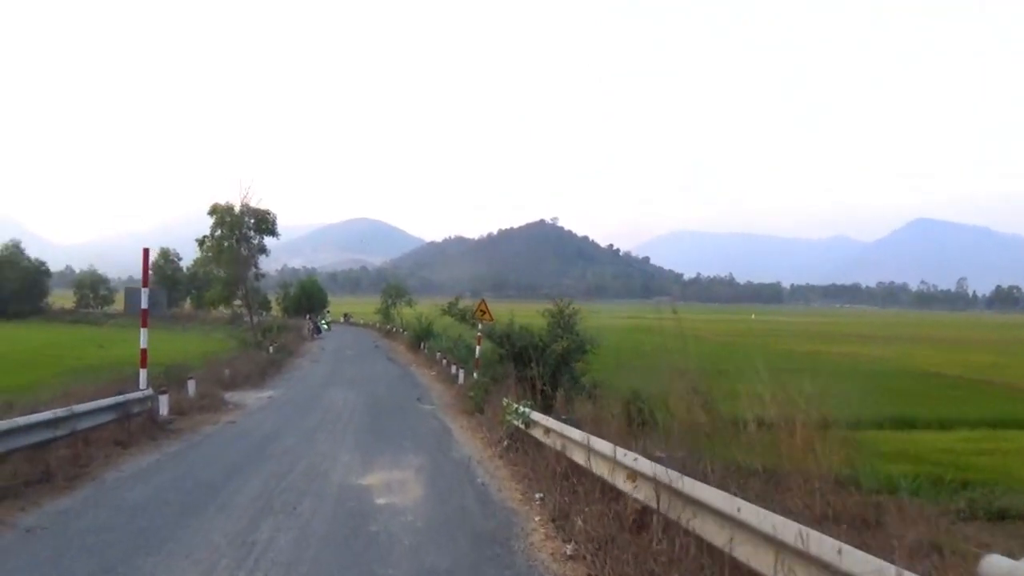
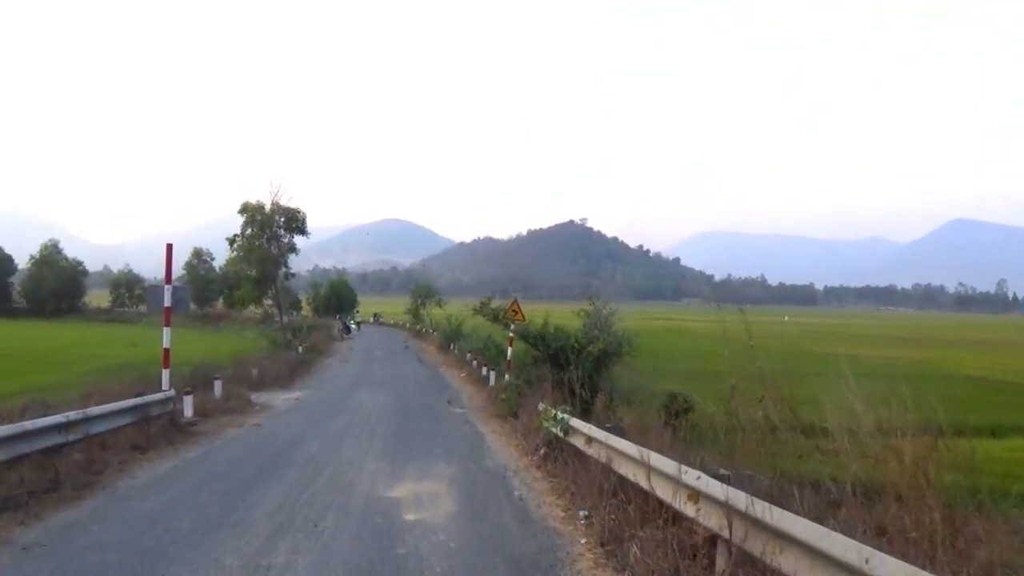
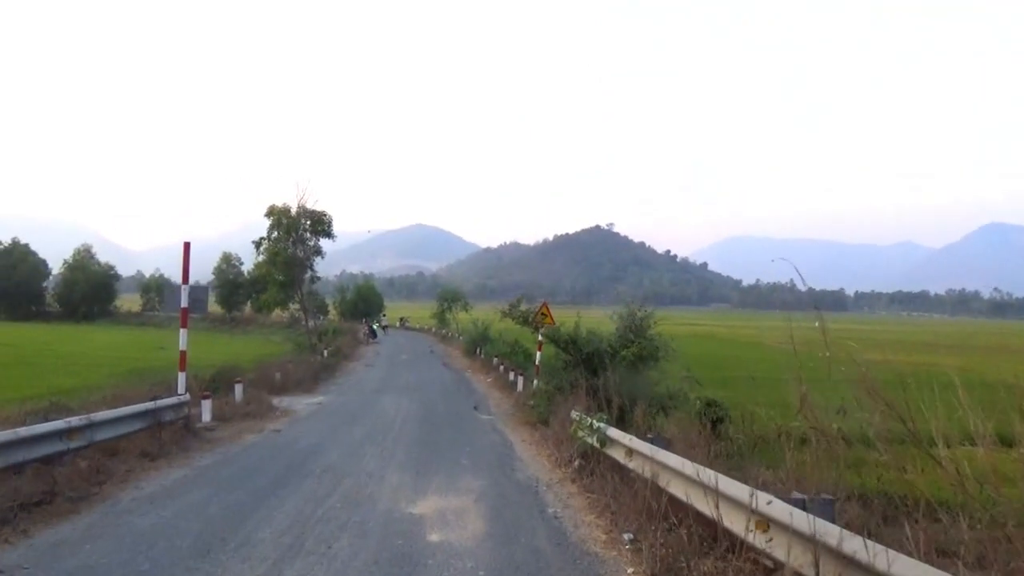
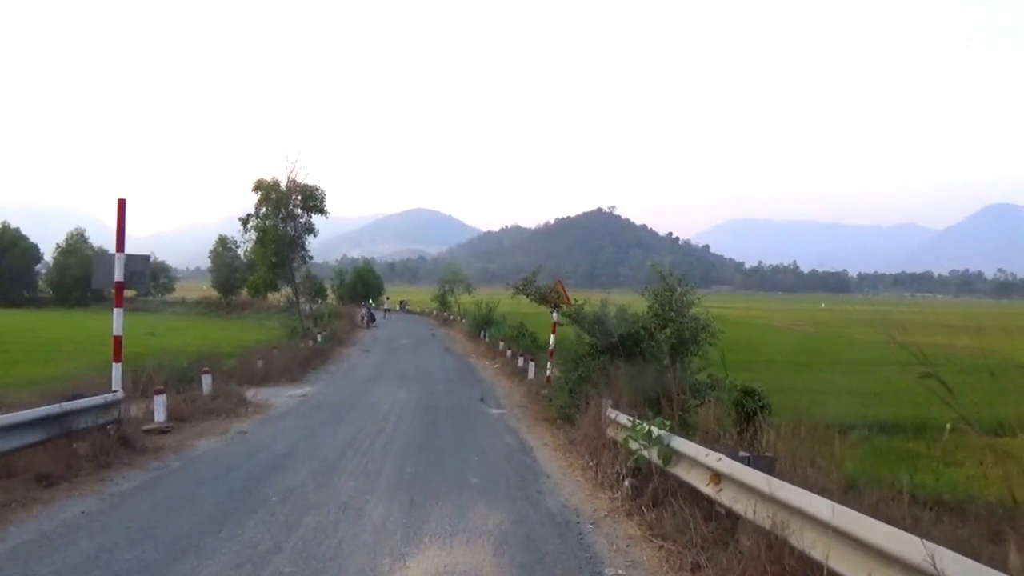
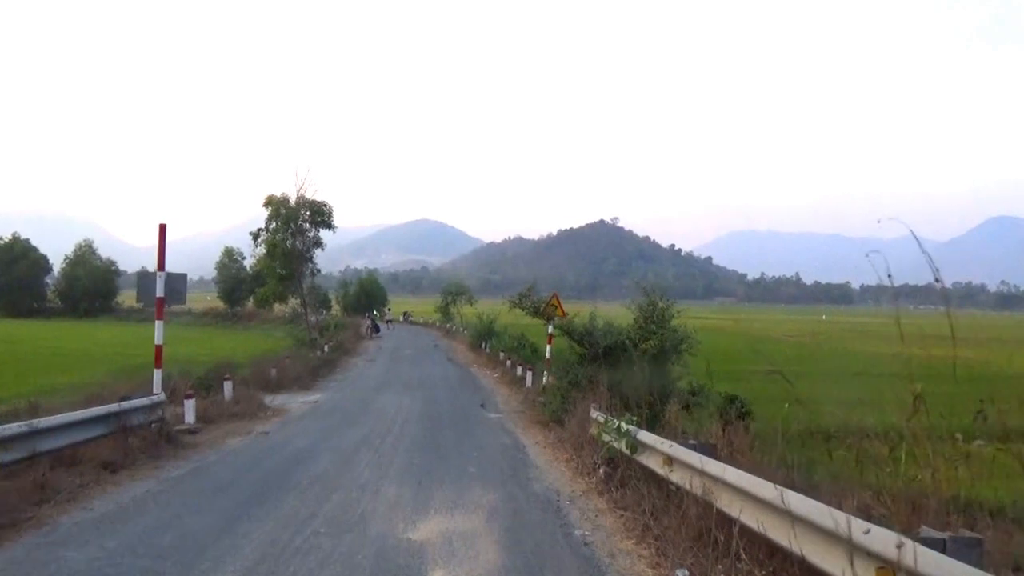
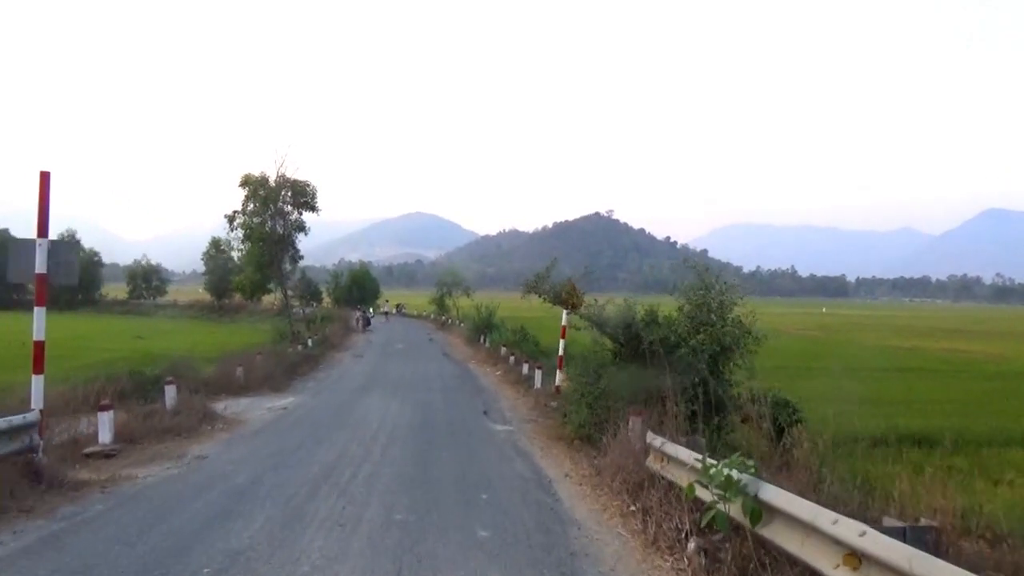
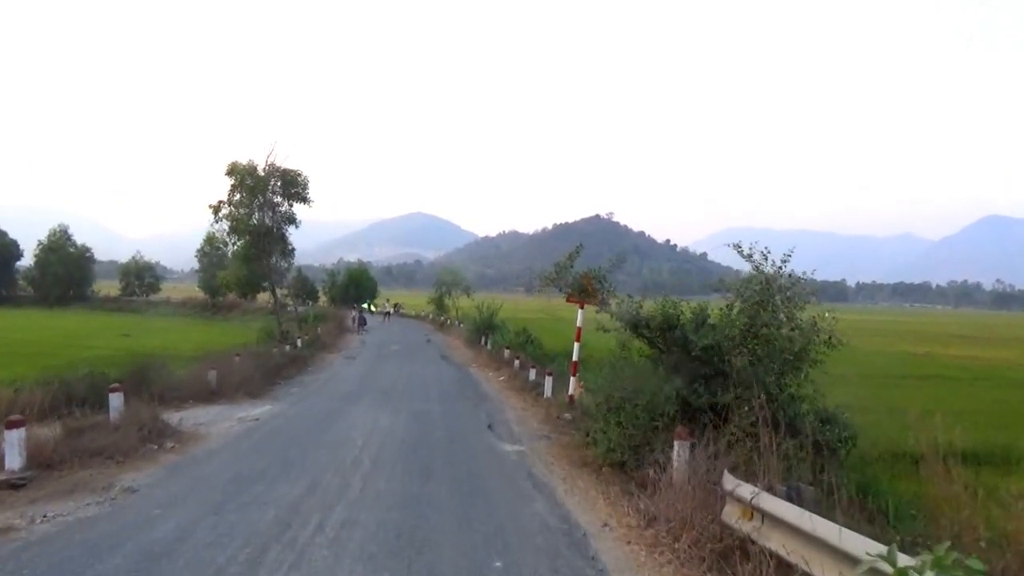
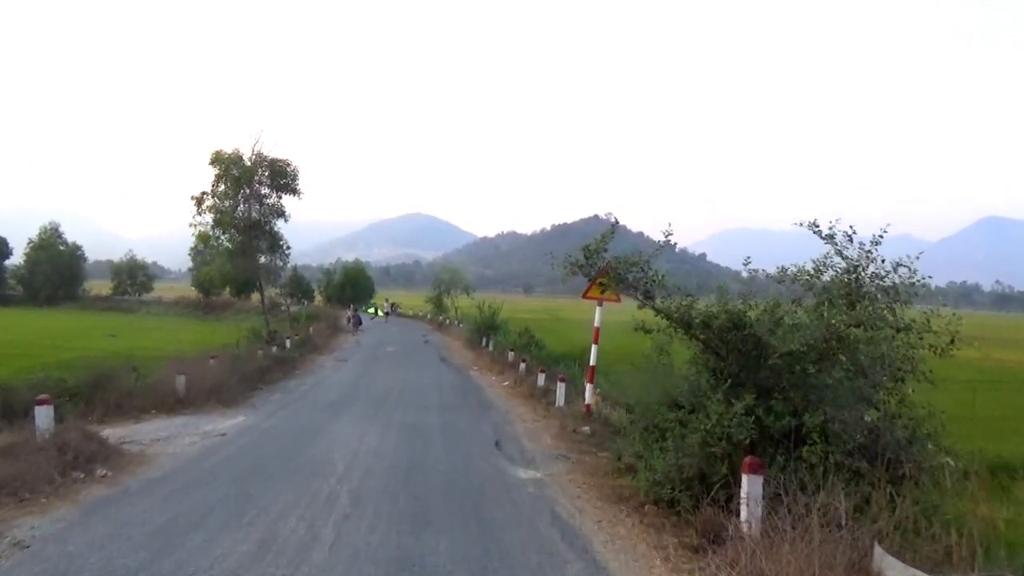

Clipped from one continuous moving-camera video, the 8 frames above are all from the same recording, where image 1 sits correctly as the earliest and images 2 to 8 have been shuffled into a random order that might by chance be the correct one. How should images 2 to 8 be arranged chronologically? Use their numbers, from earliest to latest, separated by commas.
2, 3, 5, 4, 6, 7, 8
